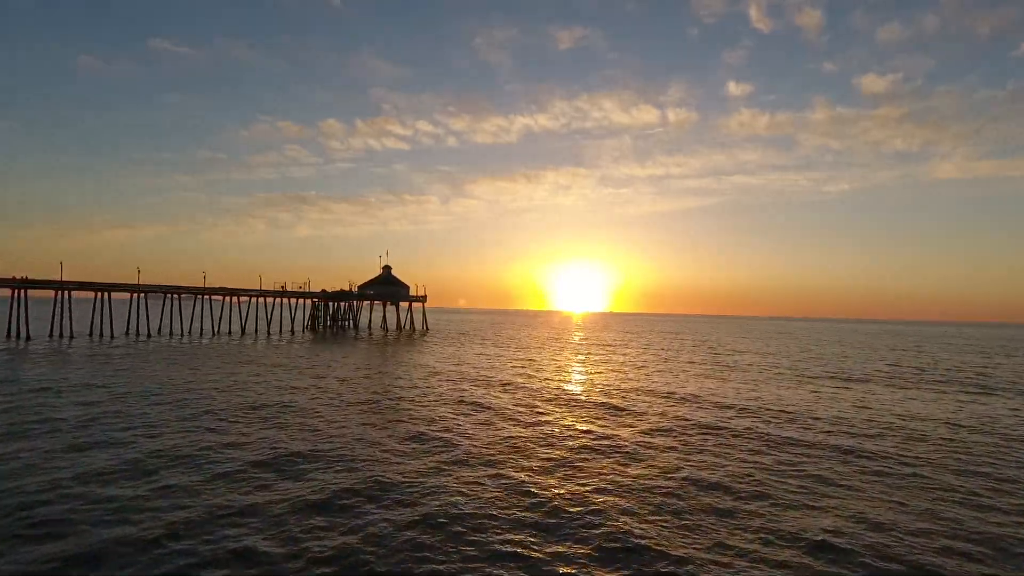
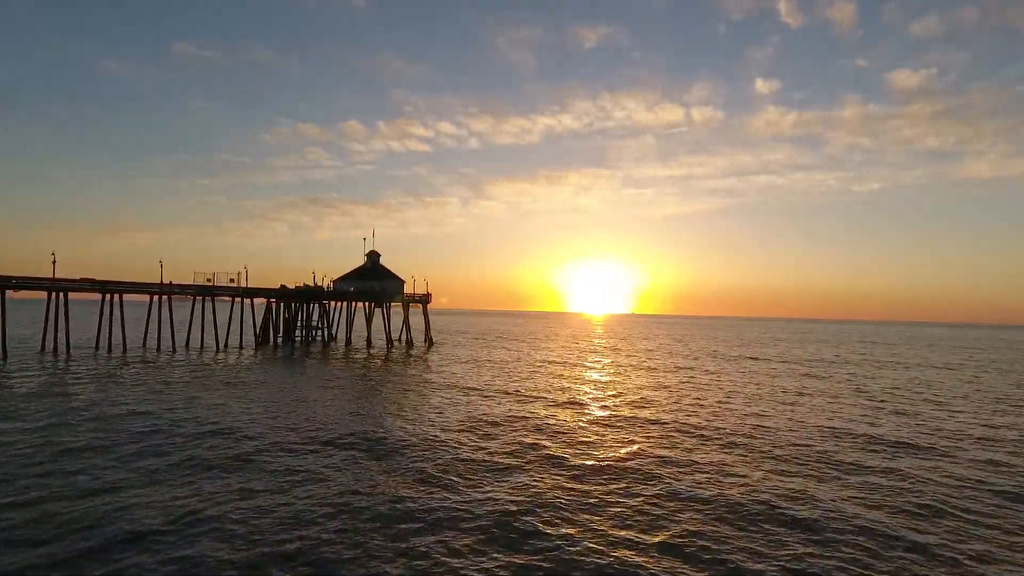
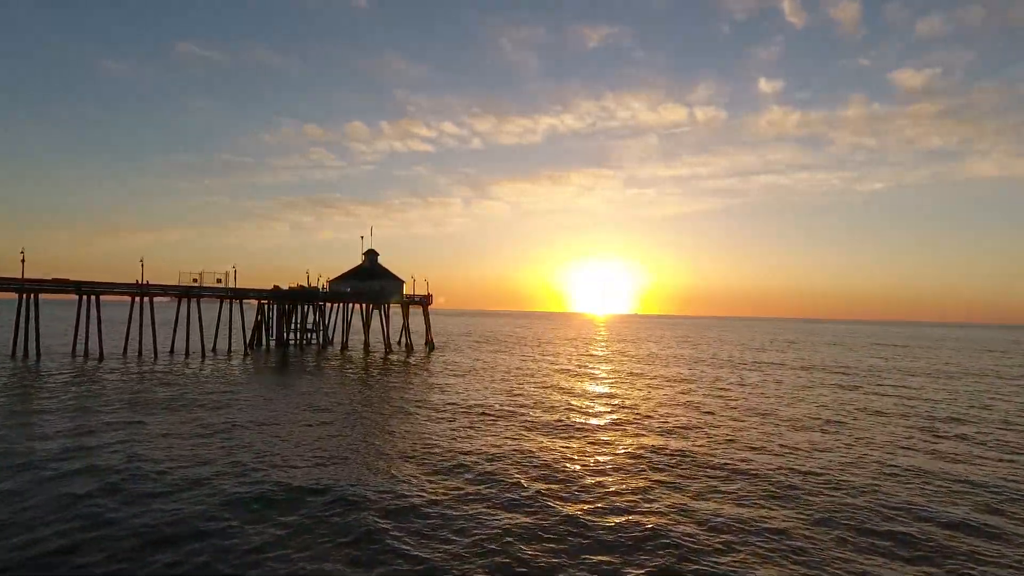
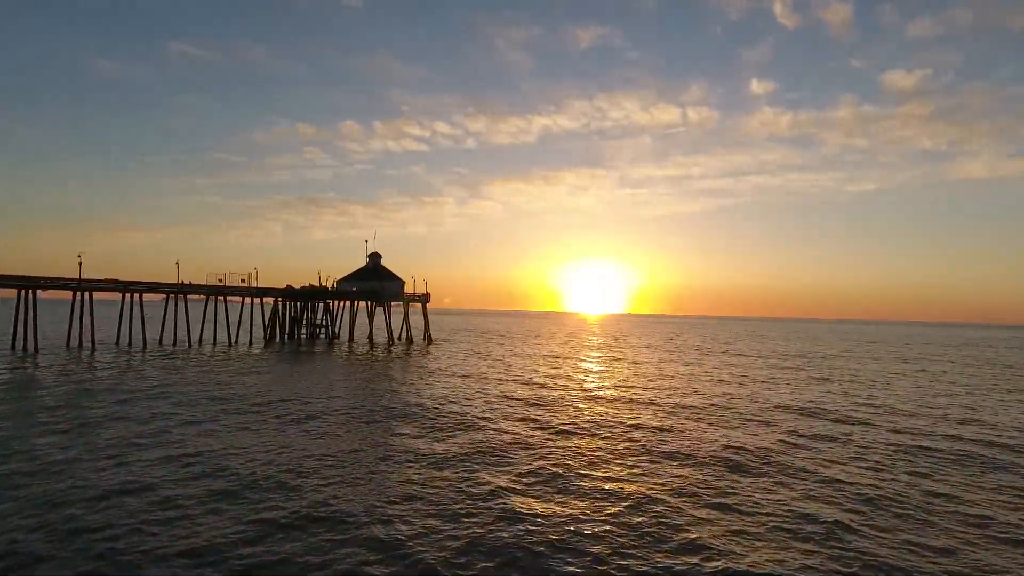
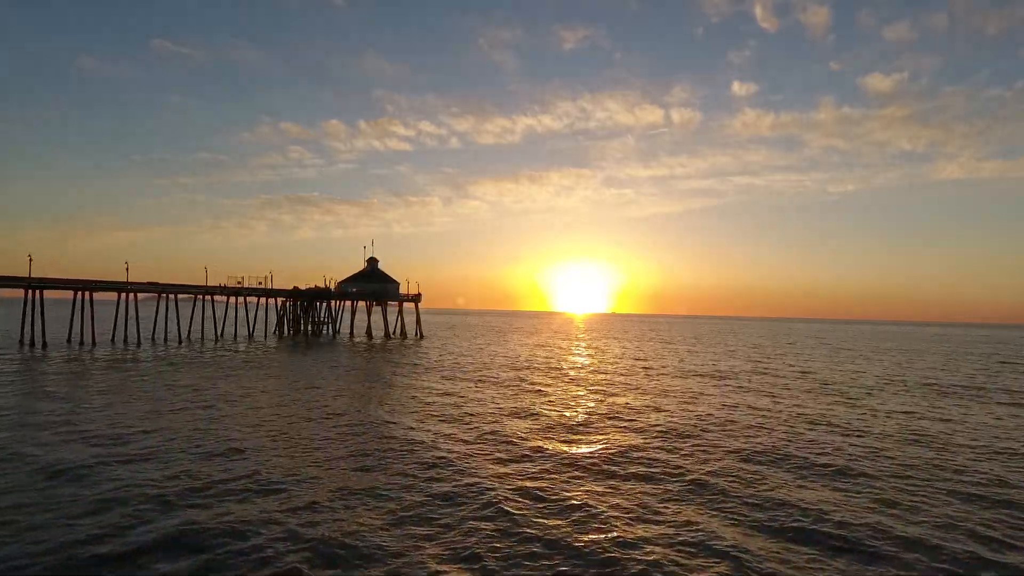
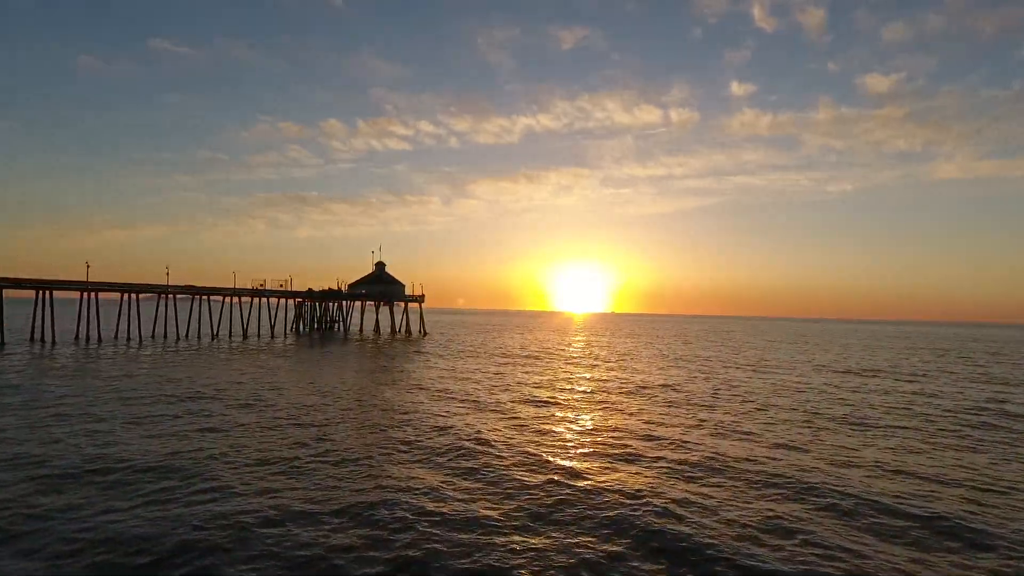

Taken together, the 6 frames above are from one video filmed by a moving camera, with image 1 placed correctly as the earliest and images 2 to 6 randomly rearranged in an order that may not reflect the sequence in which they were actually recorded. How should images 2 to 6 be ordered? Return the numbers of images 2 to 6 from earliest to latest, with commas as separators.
6, 5, 4, 2, 3
